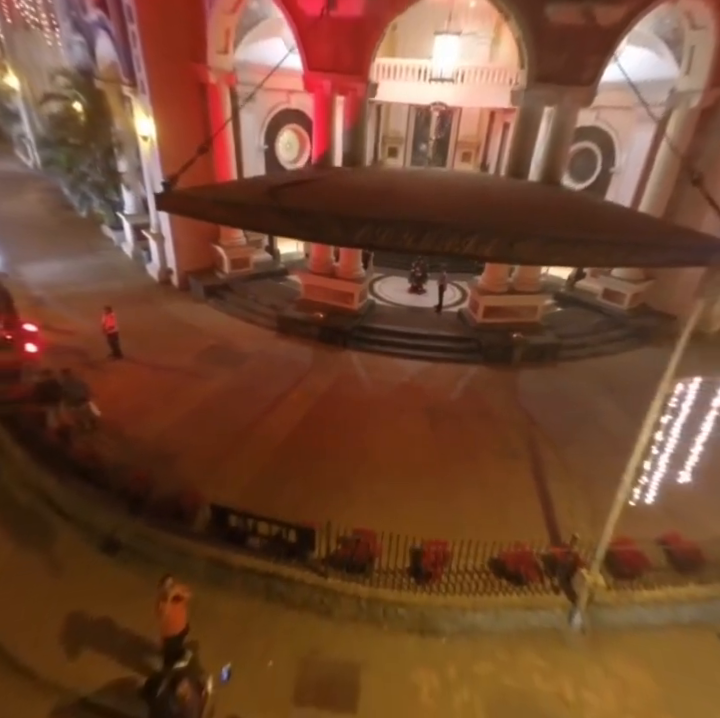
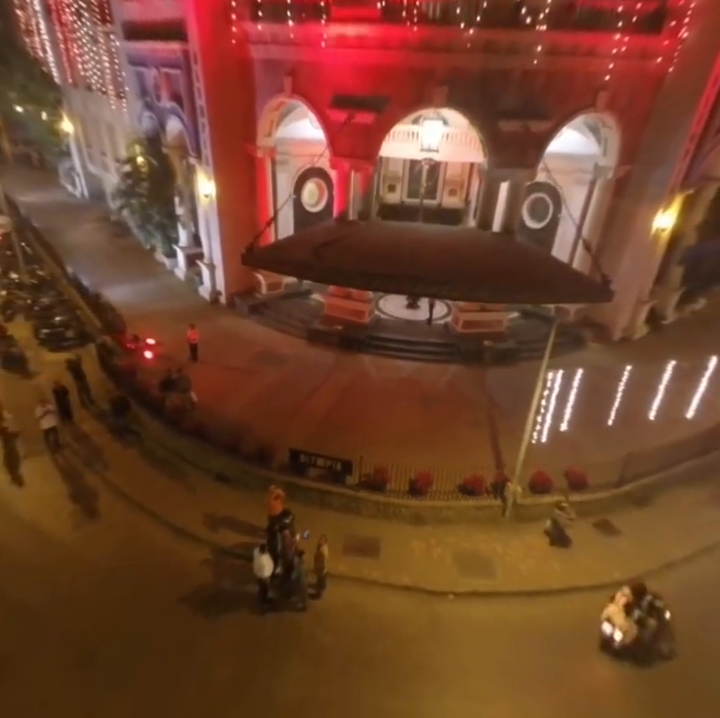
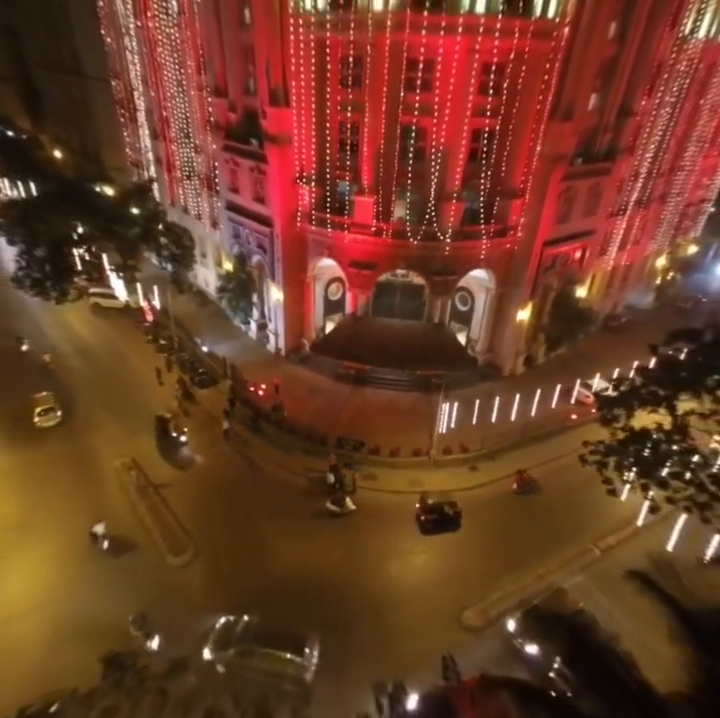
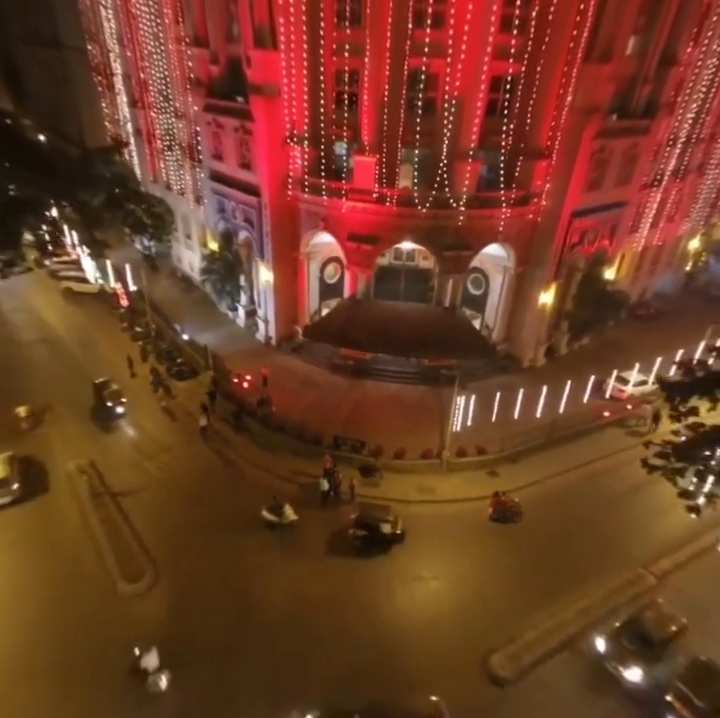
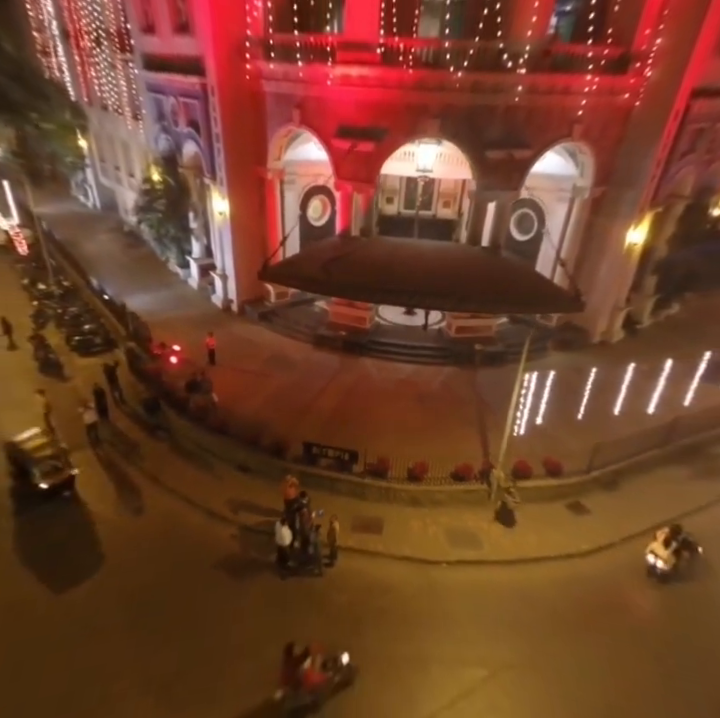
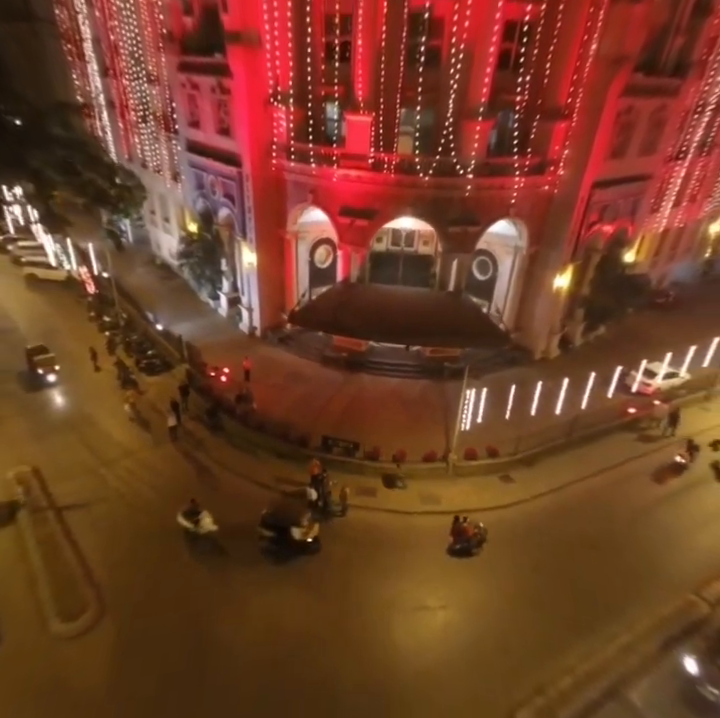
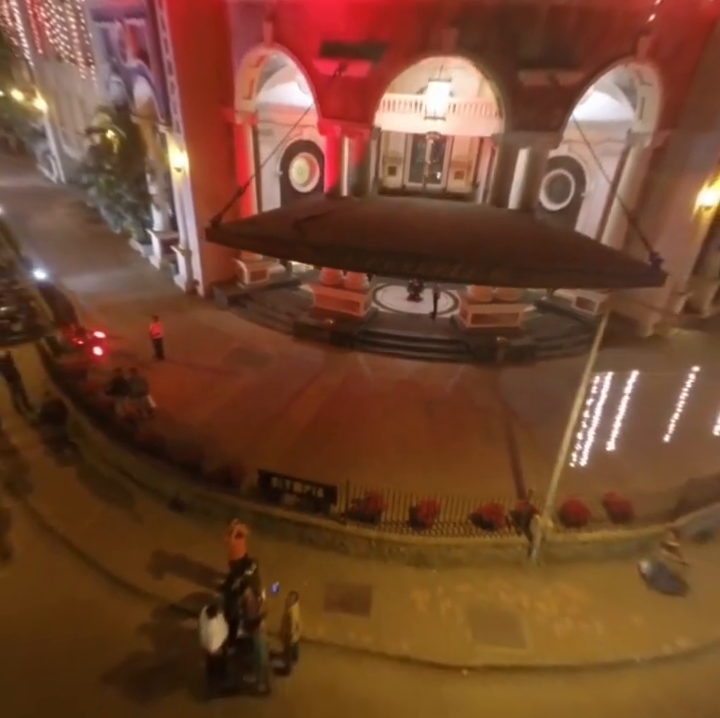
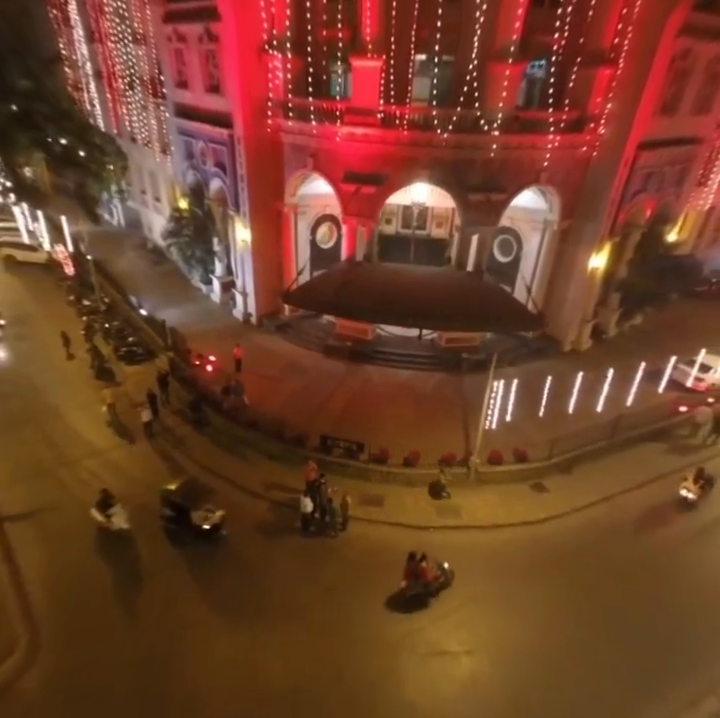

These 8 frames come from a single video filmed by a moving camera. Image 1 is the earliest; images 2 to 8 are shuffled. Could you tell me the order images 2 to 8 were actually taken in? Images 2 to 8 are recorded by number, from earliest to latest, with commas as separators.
7, 2, 5, 8, 6, 4, 3
